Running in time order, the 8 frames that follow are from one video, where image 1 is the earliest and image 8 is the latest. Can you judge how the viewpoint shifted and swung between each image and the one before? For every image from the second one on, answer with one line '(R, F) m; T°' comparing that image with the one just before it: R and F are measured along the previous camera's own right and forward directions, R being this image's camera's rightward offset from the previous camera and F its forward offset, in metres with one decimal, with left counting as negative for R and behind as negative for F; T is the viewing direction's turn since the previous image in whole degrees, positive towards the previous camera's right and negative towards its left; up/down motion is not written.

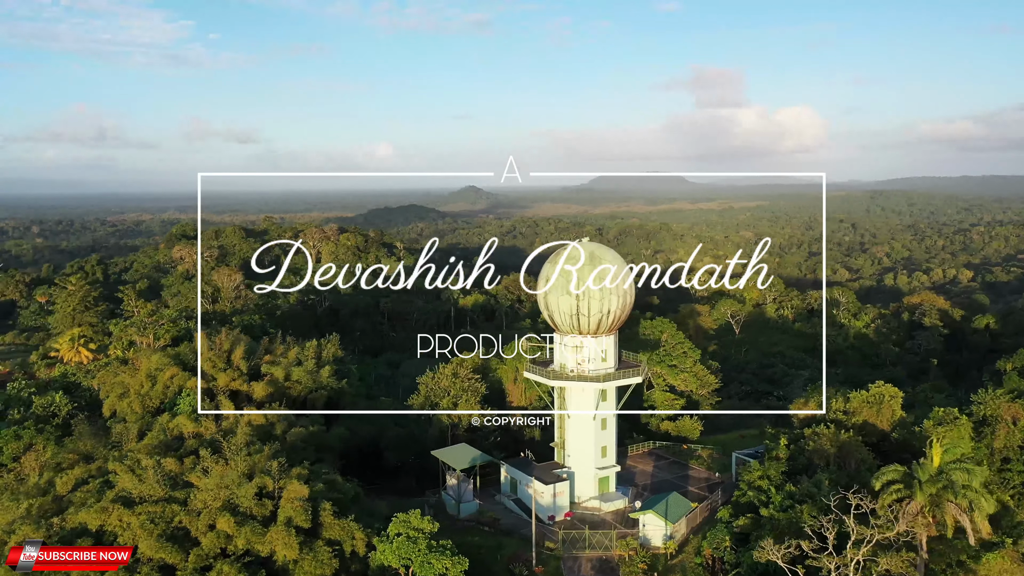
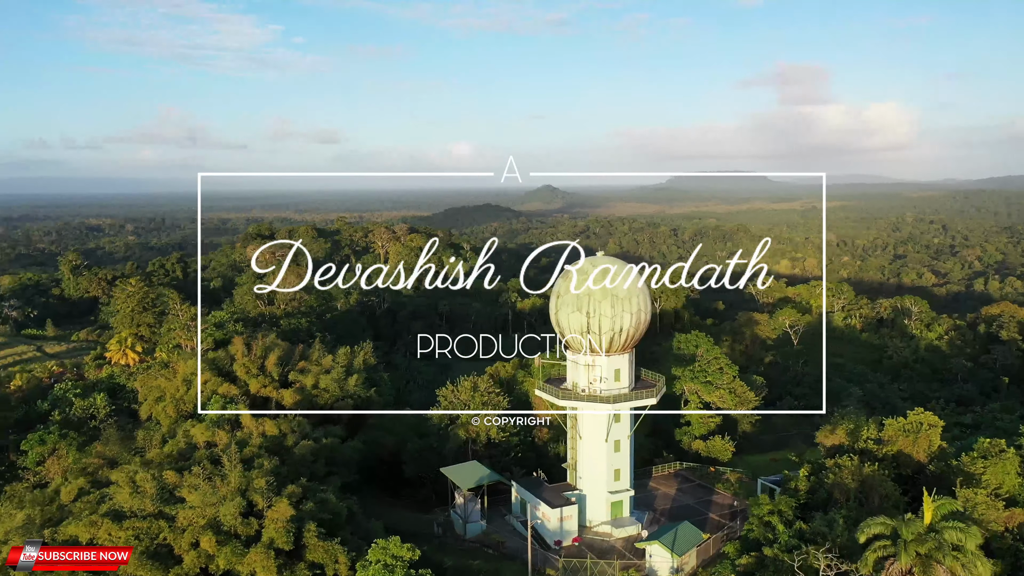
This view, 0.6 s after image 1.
(+1.0, +0.4) m; -5°
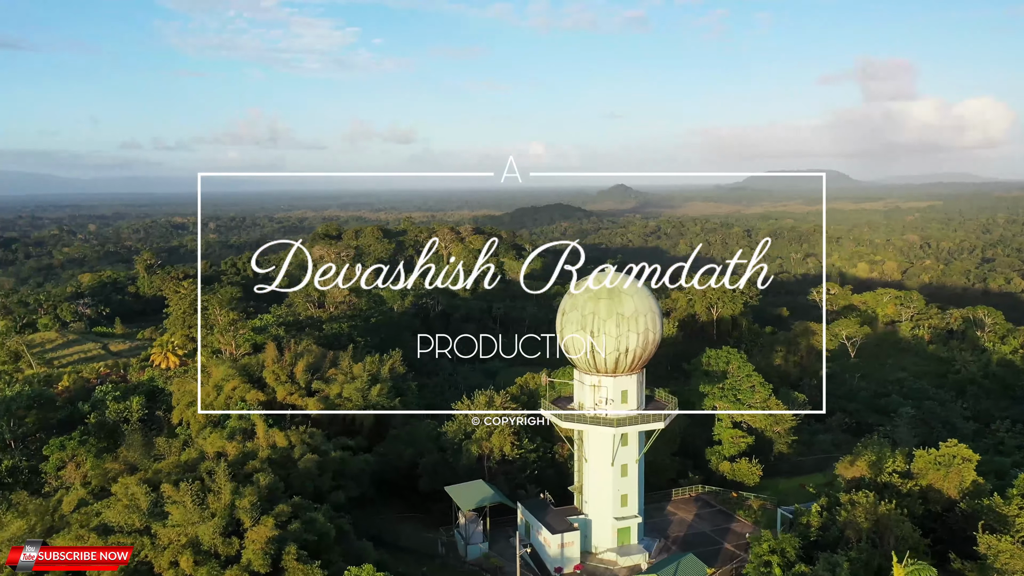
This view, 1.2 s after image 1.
(+1.0, +0.4) m; -5°
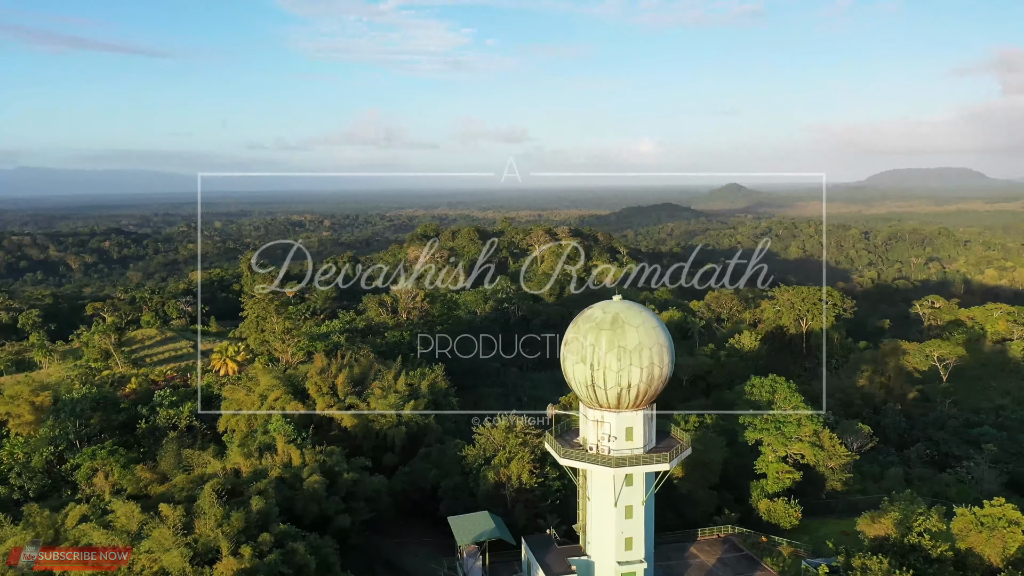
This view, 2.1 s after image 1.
(+1.5, +0.6) m; -7°
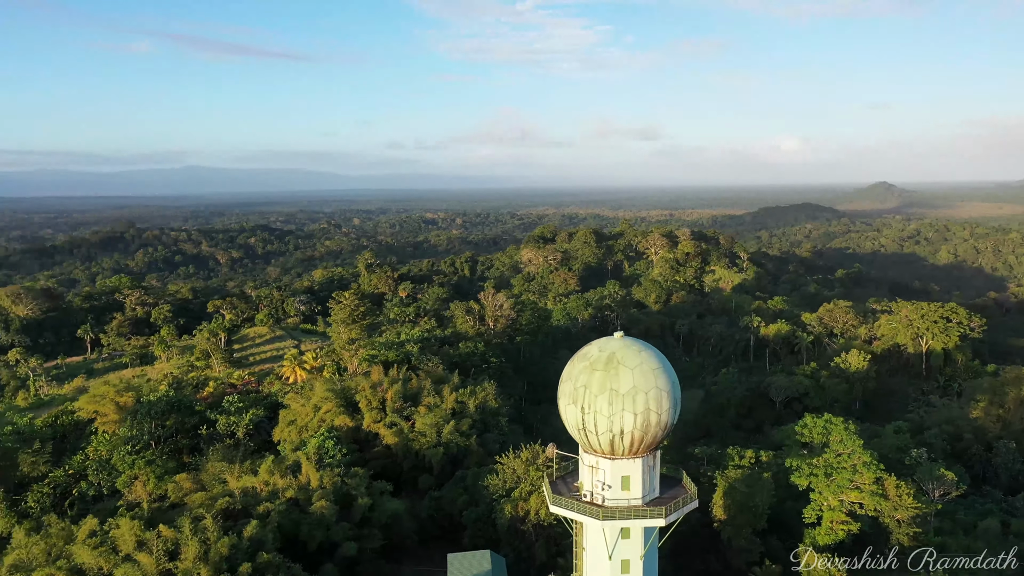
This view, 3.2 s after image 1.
(+1.8, +0.8) m; -9°
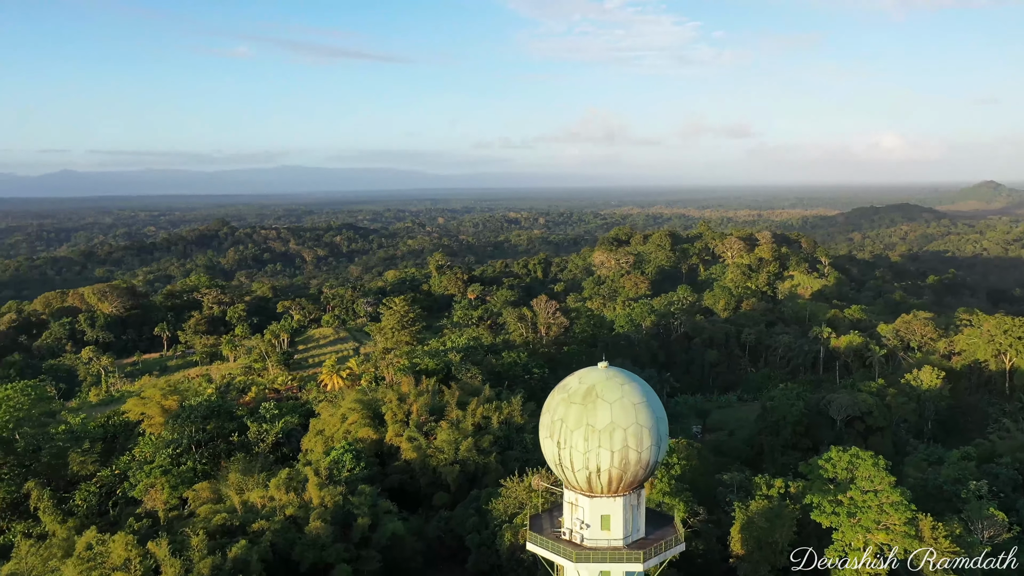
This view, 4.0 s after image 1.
(+1.3, +0.5) m; -6°
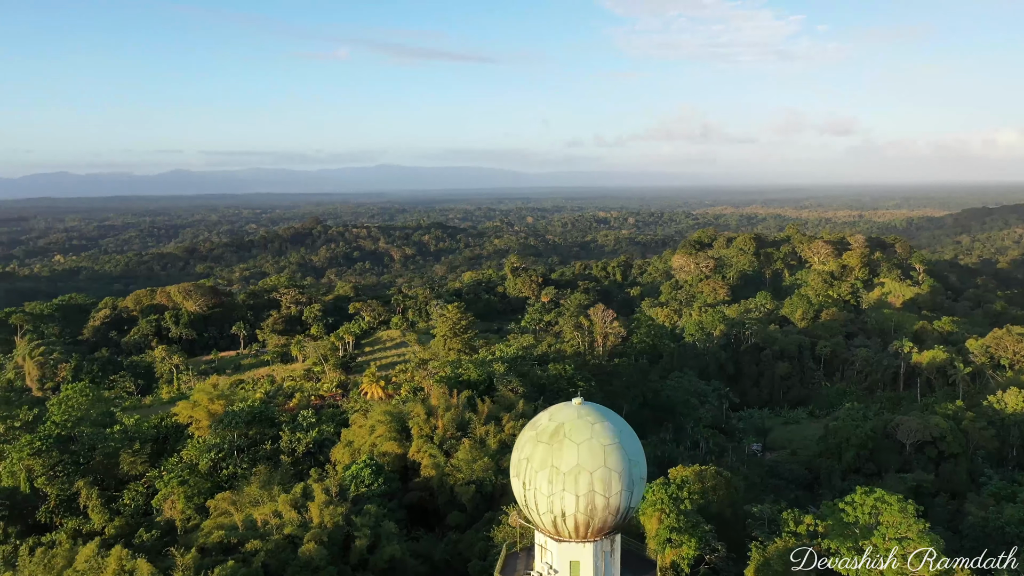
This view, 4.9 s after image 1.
(+1.4, +0.5) m; -6°
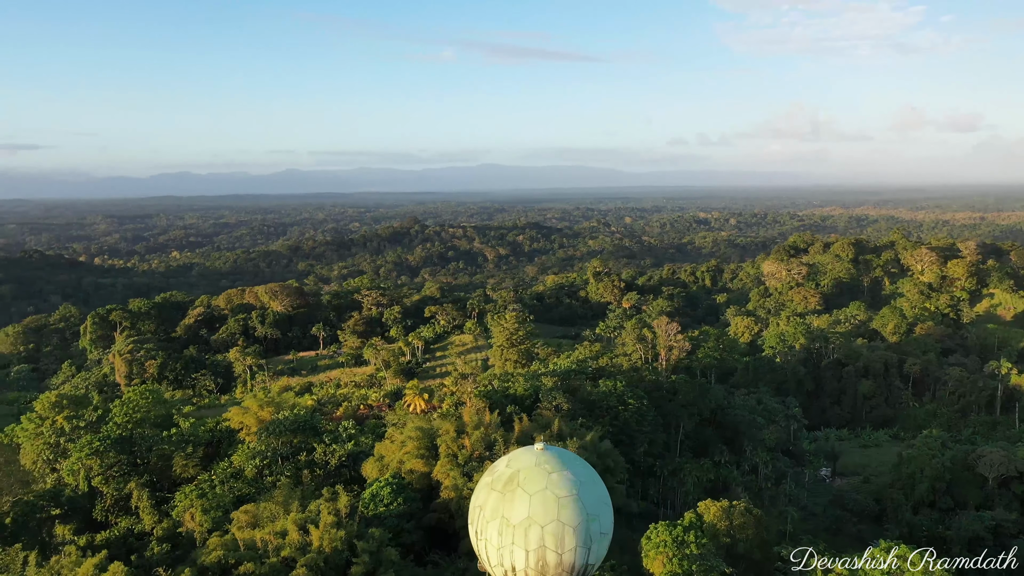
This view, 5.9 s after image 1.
(+1.5, +0.6) m; -7°
